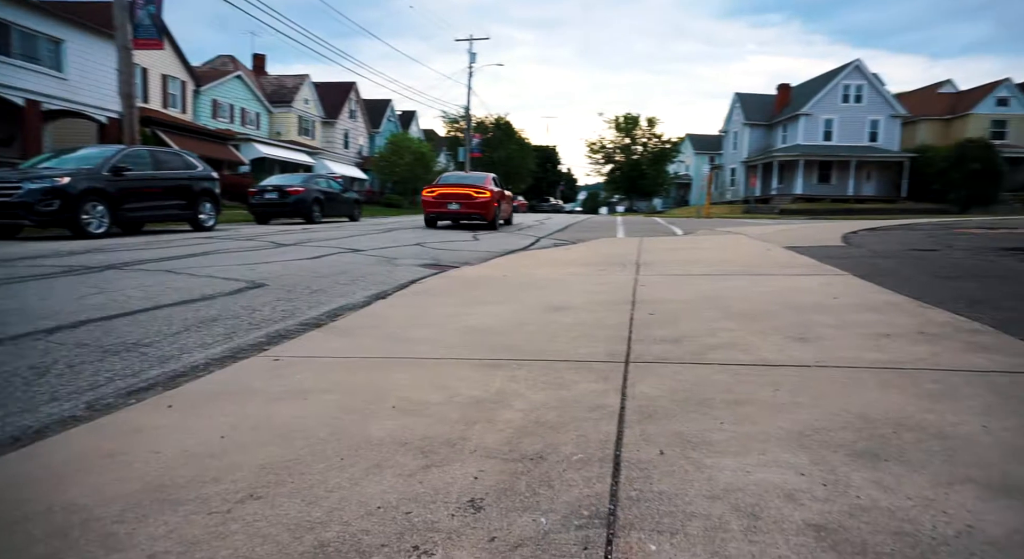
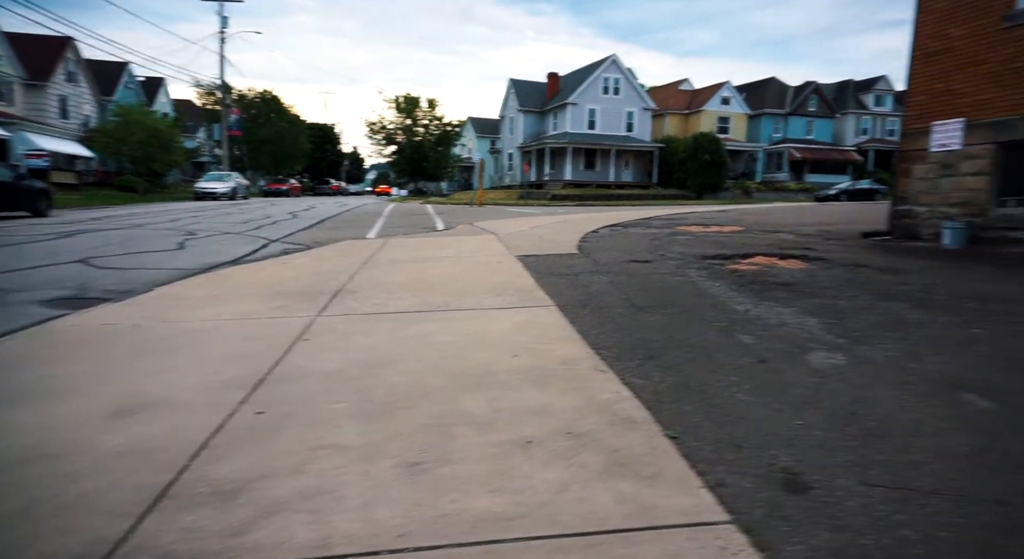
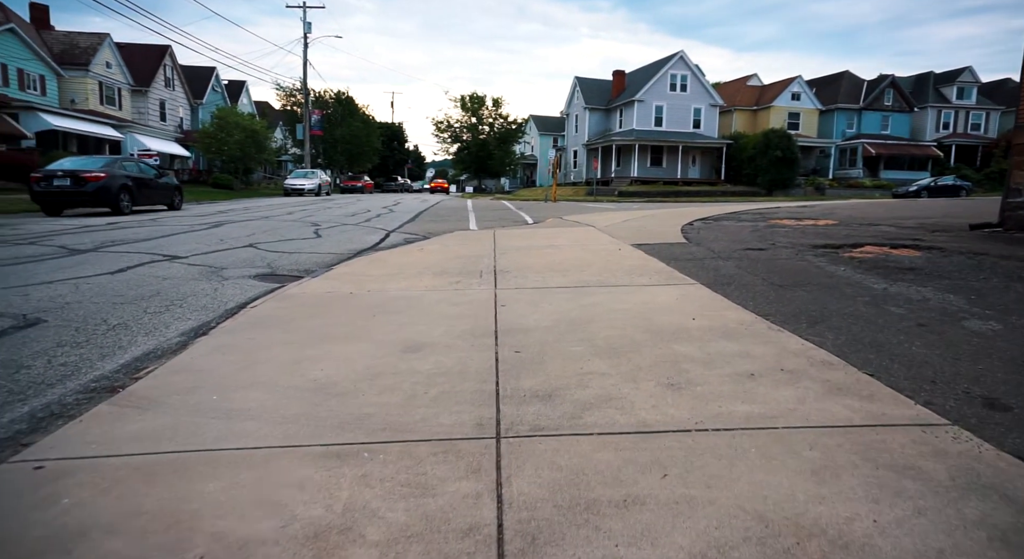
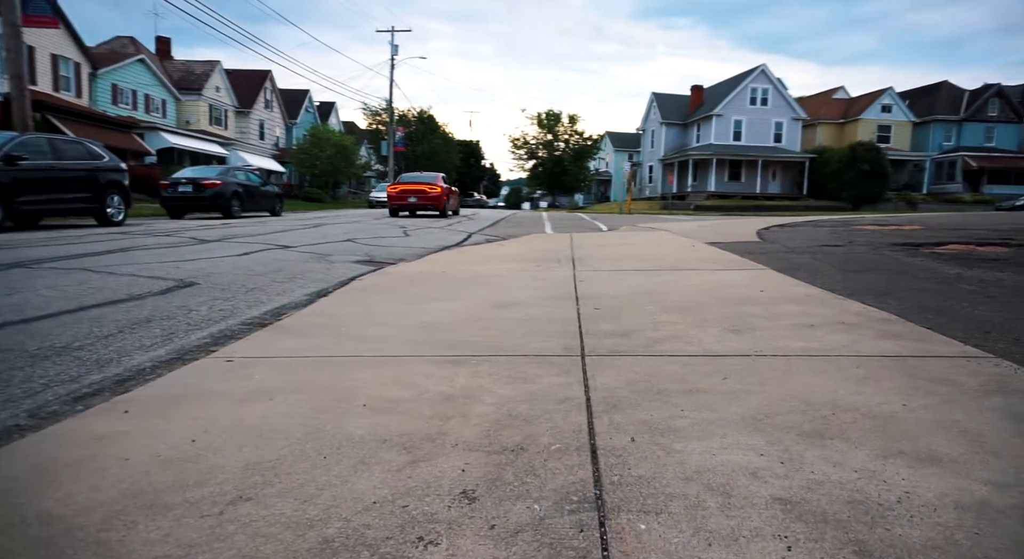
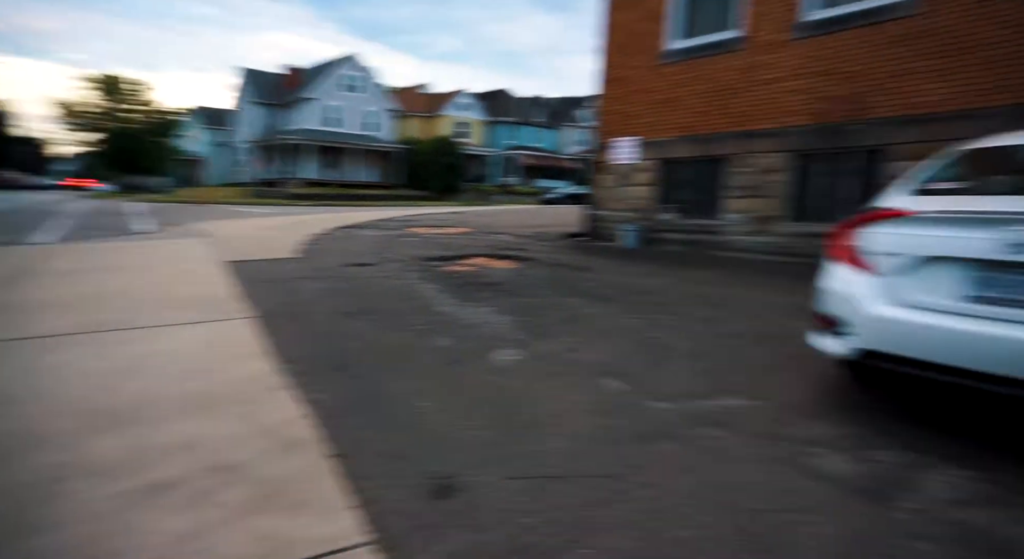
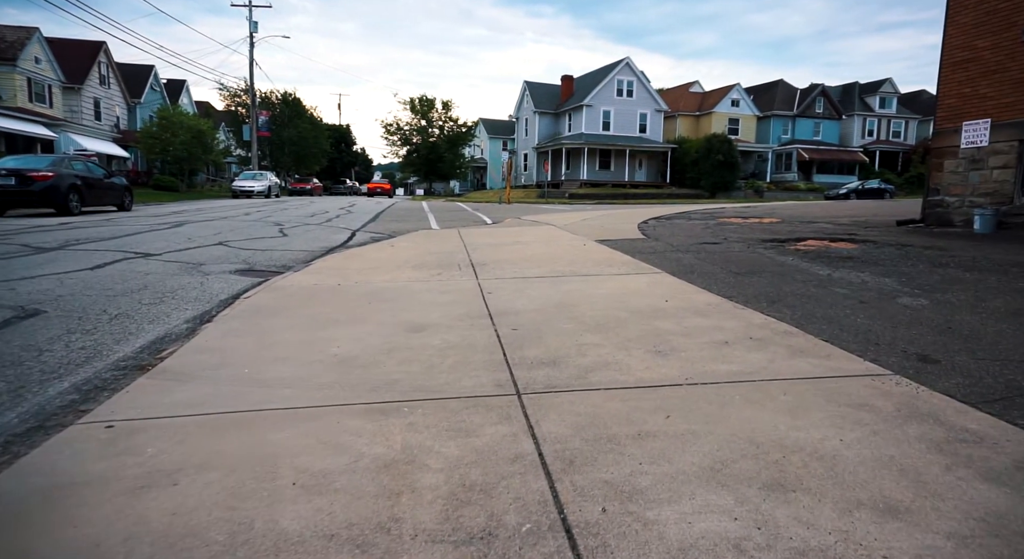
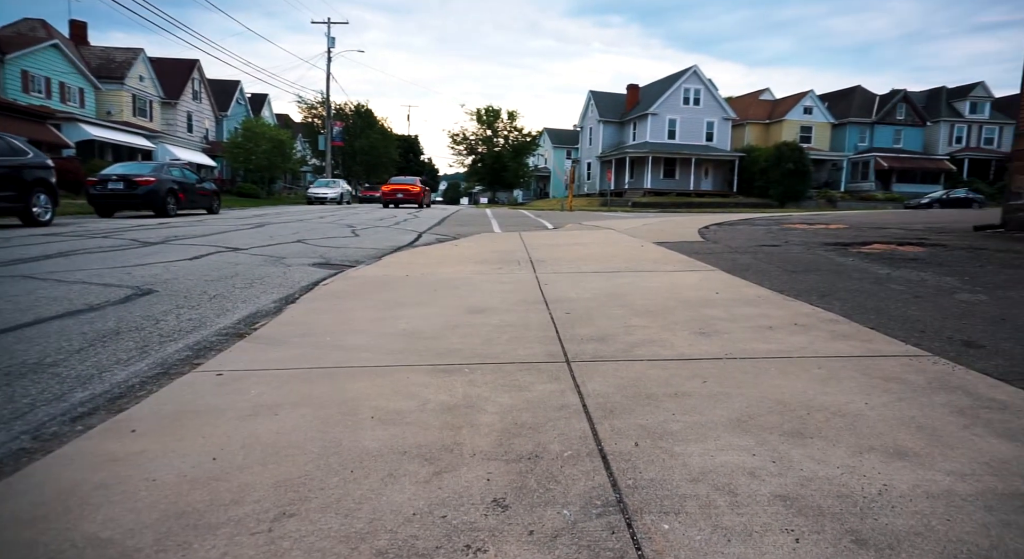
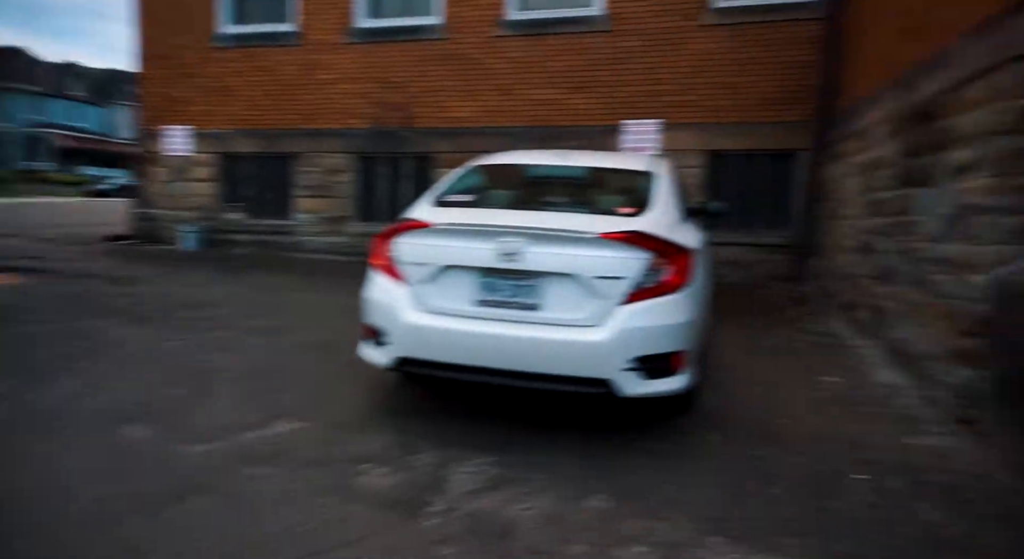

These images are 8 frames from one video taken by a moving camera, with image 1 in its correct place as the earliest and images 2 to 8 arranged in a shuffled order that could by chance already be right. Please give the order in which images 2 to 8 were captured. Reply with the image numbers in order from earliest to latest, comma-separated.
4, 7, 6, 3, 2, 5, 8
